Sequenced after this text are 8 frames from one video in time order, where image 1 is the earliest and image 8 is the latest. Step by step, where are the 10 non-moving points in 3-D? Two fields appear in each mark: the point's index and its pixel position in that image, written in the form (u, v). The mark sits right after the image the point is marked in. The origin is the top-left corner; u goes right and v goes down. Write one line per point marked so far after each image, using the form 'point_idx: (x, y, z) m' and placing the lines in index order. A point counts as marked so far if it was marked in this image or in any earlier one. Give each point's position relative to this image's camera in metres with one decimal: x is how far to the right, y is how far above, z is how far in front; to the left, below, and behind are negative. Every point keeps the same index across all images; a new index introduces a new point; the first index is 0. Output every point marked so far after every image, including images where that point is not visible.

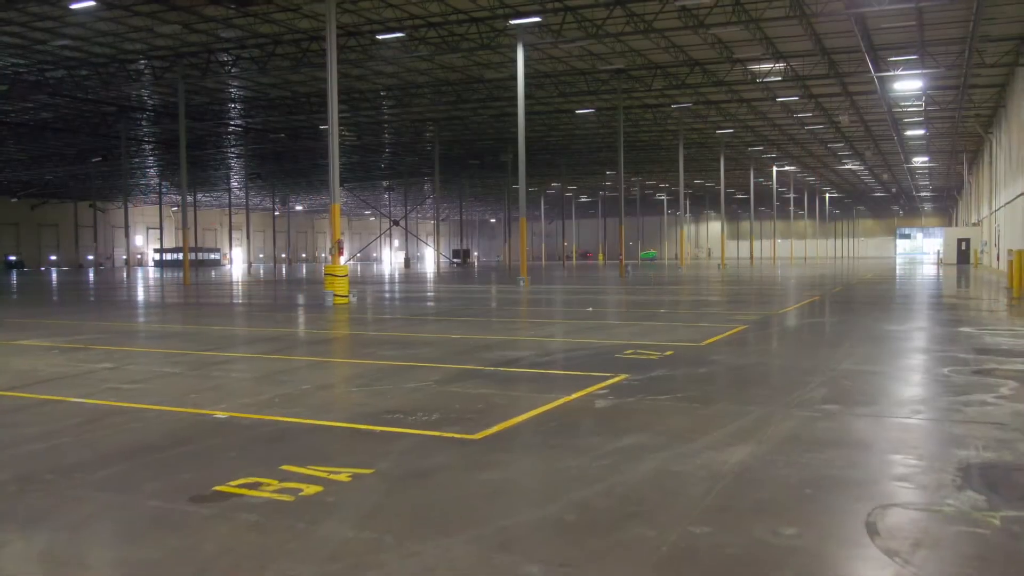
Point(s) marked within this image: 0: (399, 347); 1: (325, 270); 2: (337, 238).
0: (-1.5, -0.8, +10.0) m
1: (-4.8, +0.5, +19.0) m
2: (-4.5, +1.3, +19.1) m
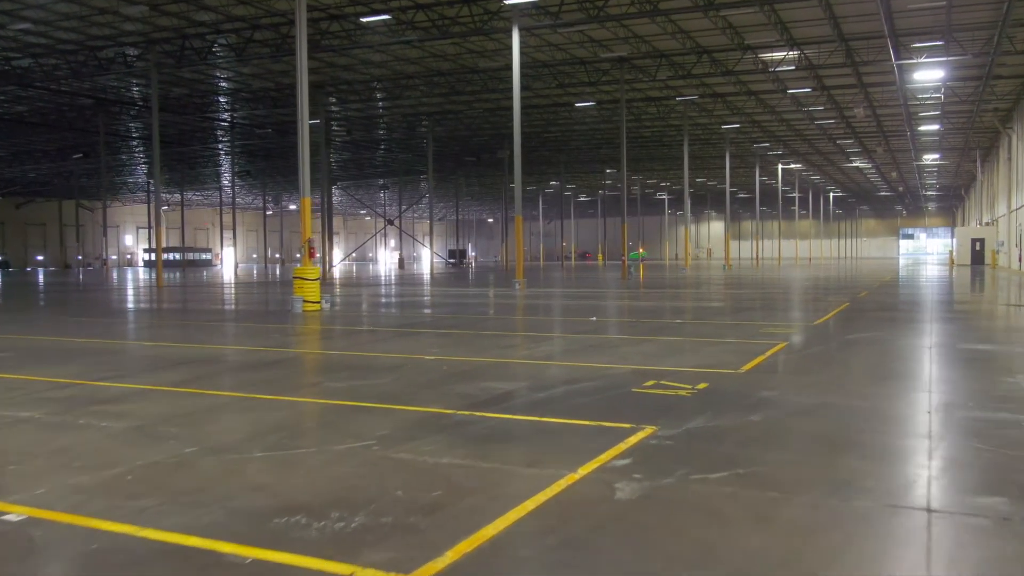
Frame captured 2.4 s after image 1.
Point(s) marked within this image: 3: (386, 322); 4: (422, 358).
0: (-1.6, -0.9, +7.9) m
1: (-4.9, +0.4, +16.9) m
2: (-4.7, +1.2, +17.0) m
3: (-2.6, -0.7, +15.7) m
4: (-1.1, -0.8, +8.9) m
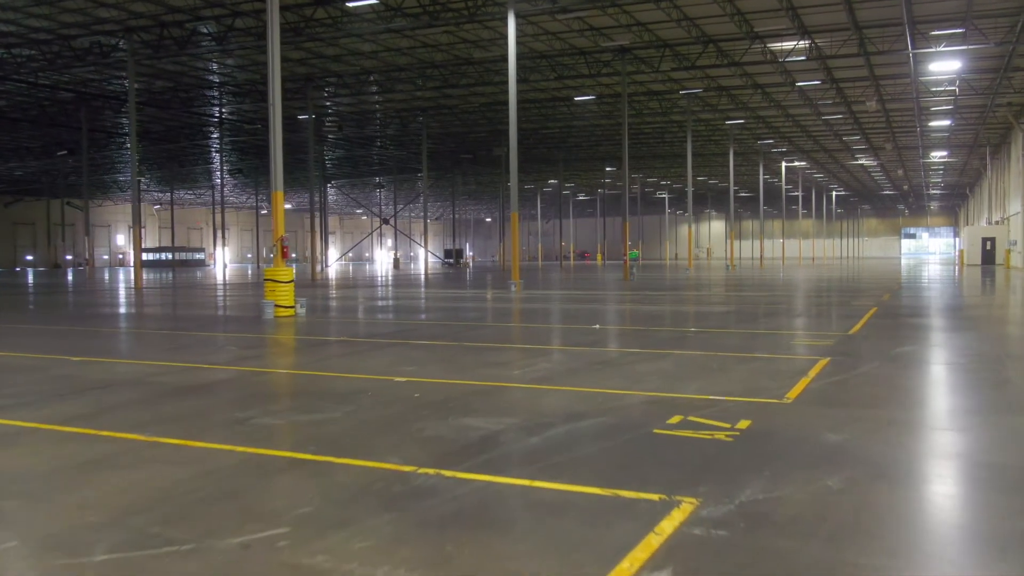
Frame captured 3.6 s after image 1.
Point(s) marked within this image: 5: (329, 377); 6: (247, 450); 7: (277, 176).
0: (-1.7, -1.0, +6.3) m
1: (-5.1, +0.3, +15.3) m
2: (-4.8, +1.1, +15.4) m
3: (-2.7, -0.8, +14.2) m
4: (-1.2, -0.9, +7.4) m
5: (-1.9, -0.9, +7.8) m
6: (-1.7, -1.0, +4.7) m
7: (-4.8, +2.3, +15.3) m
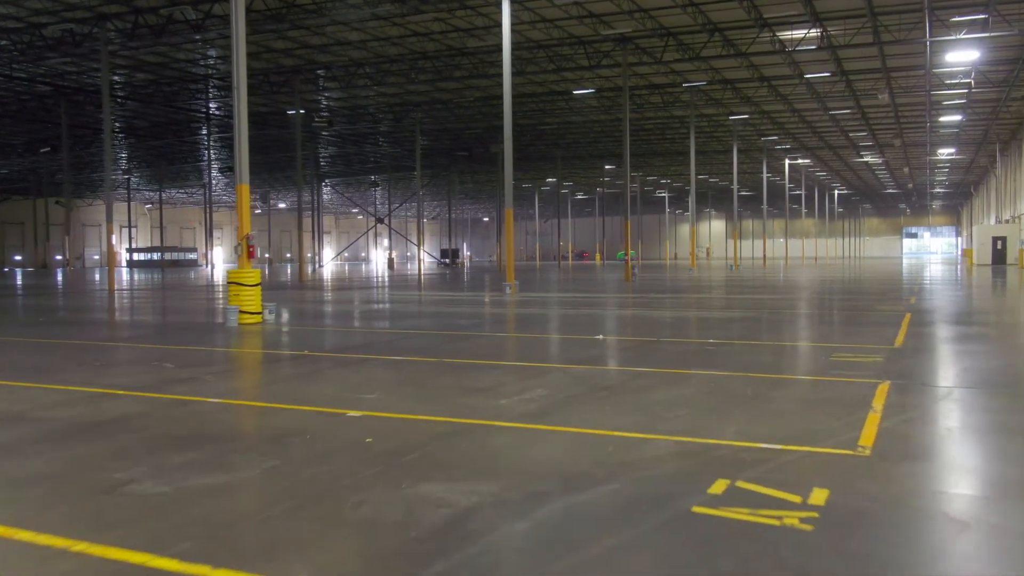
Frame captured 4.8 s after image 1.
0: (-1.8, -1.0, +4.8) m
1: (-5.2, +0.2, +13.8) m
2: (-4.9, +1.0, +13.9) m
3: (-2.9, -0.8, +12.6) m
4: (-1.3, -1.0, +5.8) m
5: (-2.0, -1.0, +6.2) m
6: (-1.8, -1.1, +3.2) m
7: (-5.0, +2.2, +13.7) m
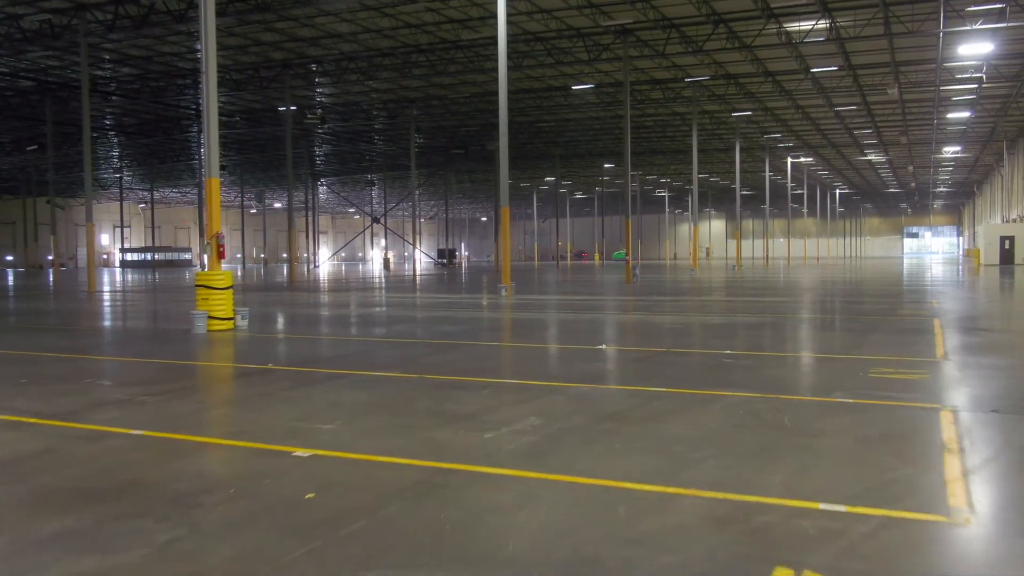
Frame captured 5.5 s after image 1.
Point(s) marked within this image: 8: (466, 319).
0: (-1.9, -1.1, +3.7) m
1: (-5.3, +0.2, +12.6) m
2: (-5.0, +1.0, +12.7) m
3: (-3.0, -0.9, +11.5) m
4: (-1.4, -1.0, +4.7) m
5: (-2.1, -1.0, +5.1) m
6: (-1.9, -1.2, +2.1) m
7: (-5.1, +2.2, +12.6) m
8: (-1.0, -0.7, +17.2) m
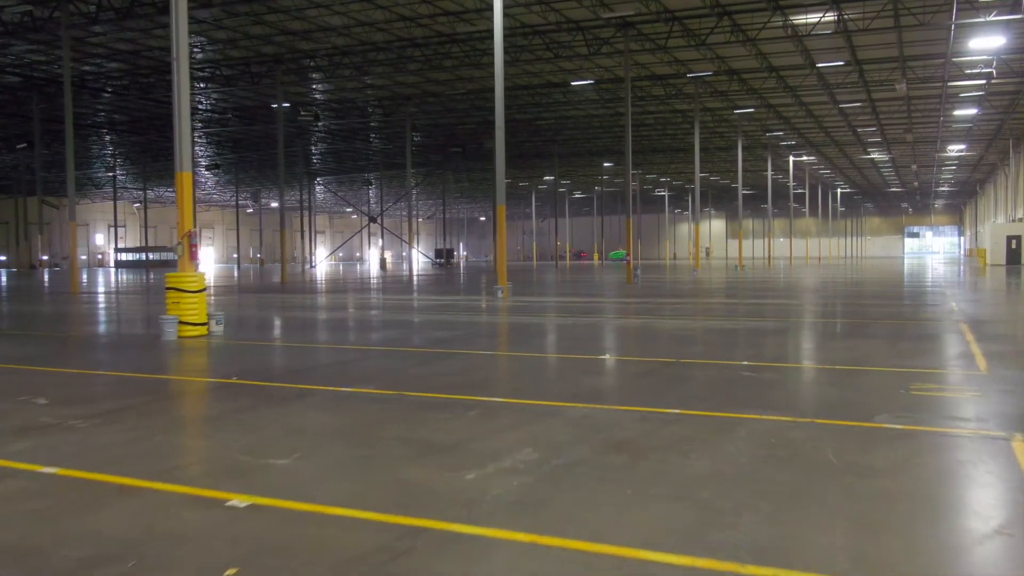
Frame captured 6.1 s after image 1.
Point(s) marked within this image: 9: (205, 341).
0: (-2.0, -1.1, +2.8) m
1: (-5.4, +0.1, +11.8) m
2: (-5.1, +0.9, +11.9) m
3: (-3.1, -0.9, +10.6) m
4: (-1.4, -1.1, +3.8) m
5: (-2.2, -1.1, +4.2) m
6: (-1.9, -1.2, +1.2) m
7: (-5.1, +2.1, +11.7) m
8: (-1.1, -0.8, +16.3) m
9: (-4.7, -0.8, +11.5) m
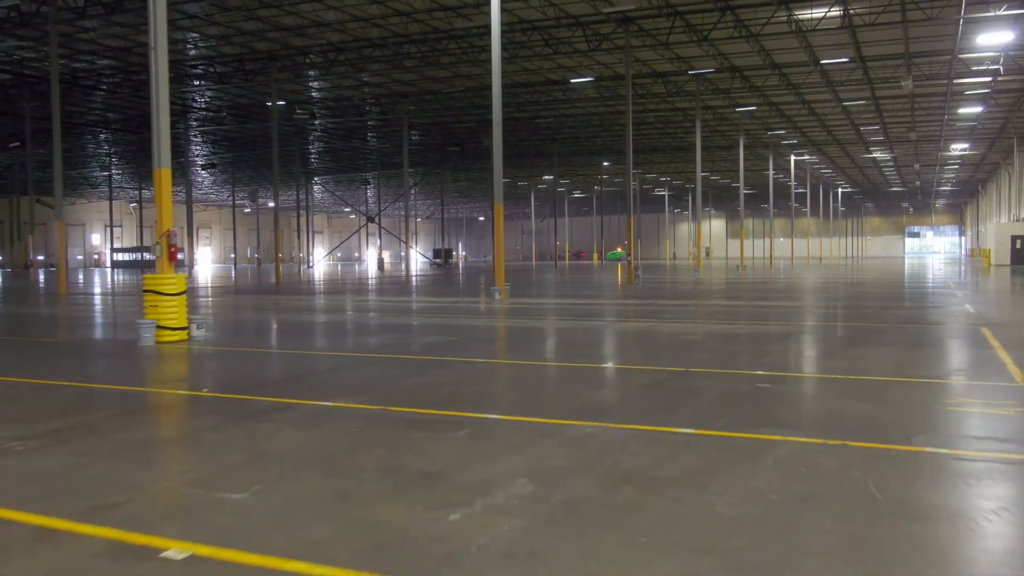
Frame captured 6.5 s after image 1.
0: (-2.0, -1.2, +2.2) m
1: (-5.4, +0.1, +11.1) m
2: (-5.1, +0.9, +11.3) m
3: (-3.1, -1.0, +10.0) m
4: (-1.5, -1.1, +3.2) m
5: (-2.2, -1.1, +3.6) m
6: (-2.0, -1.2, +0.6) m
7: (-5.2, +2.1, +11.1) m
8: (-1.2, -0.8, +15.7) m
9: (-4.8, -0.8, +10.9) m
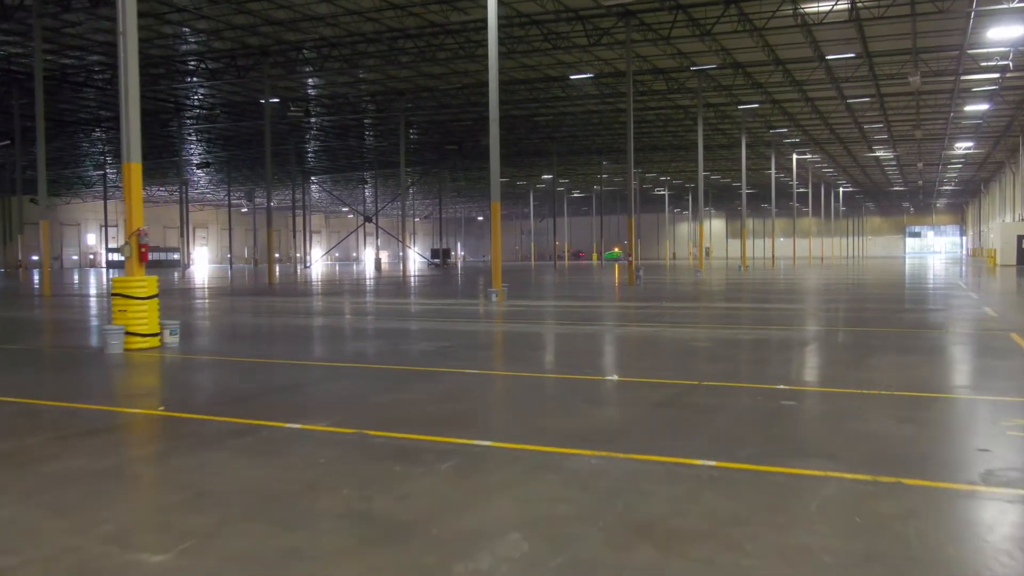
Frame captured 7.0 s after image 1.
0: (-2.0, -1.2, +1.4) m
1: (-5.5, 0.0, +10.4) m
2: (-5.2, +0.9, +10.5) m
3: (-3.1, -1.0, +9.2) m
4: (-1.5, -1.2, +2.5) m
5: (-2.3, -1.2, +2.9) m
6: (-2.0, -1.3, -0.2) m
7: (-5.2, +2.0, +10.3) m
8: (-1.2, -0.8, +14.9) m
9: (-4.8, -0.9, +10.2) m
